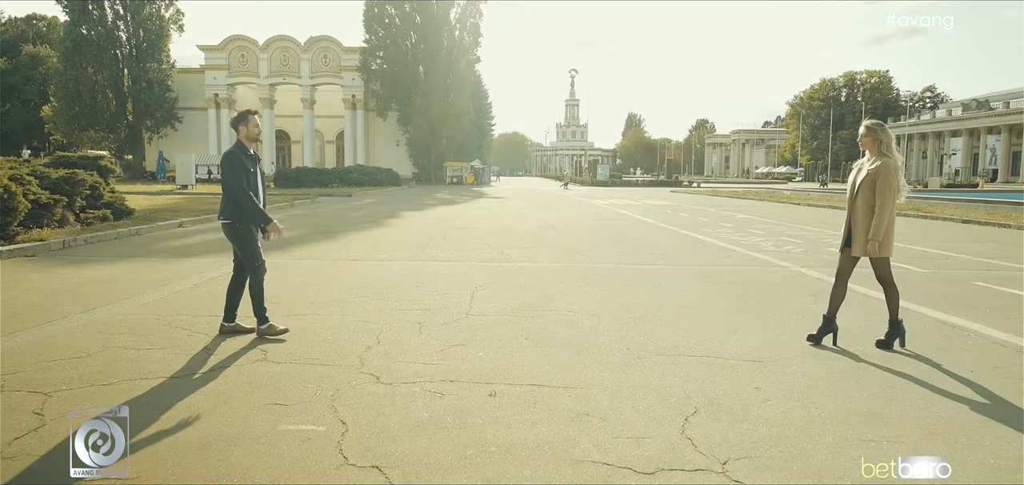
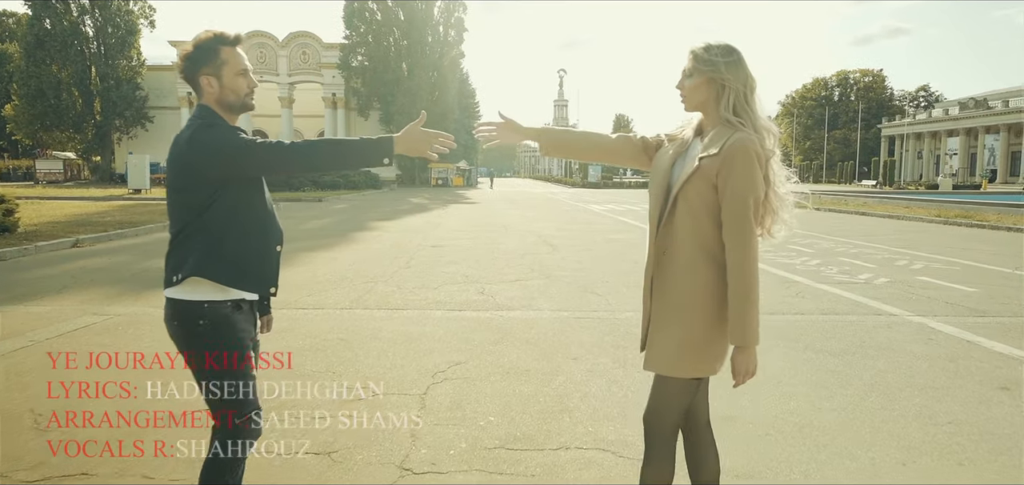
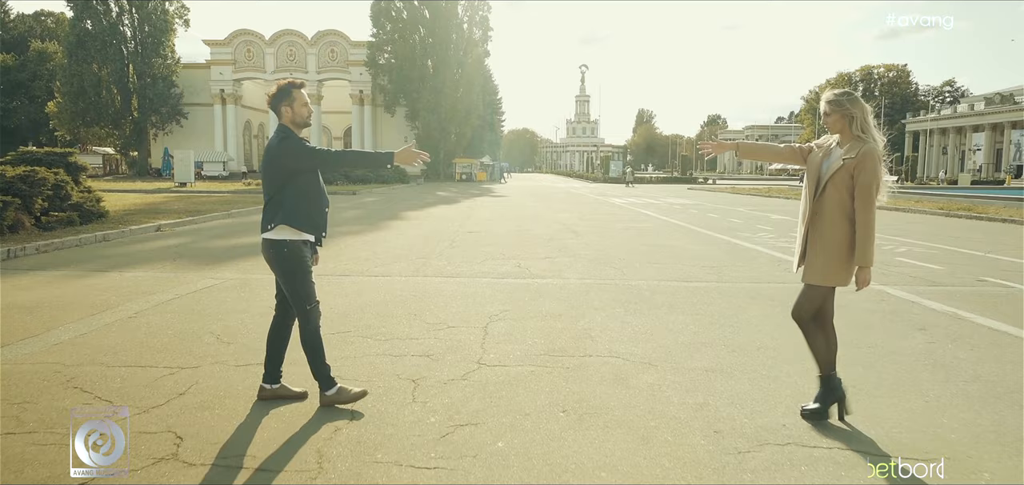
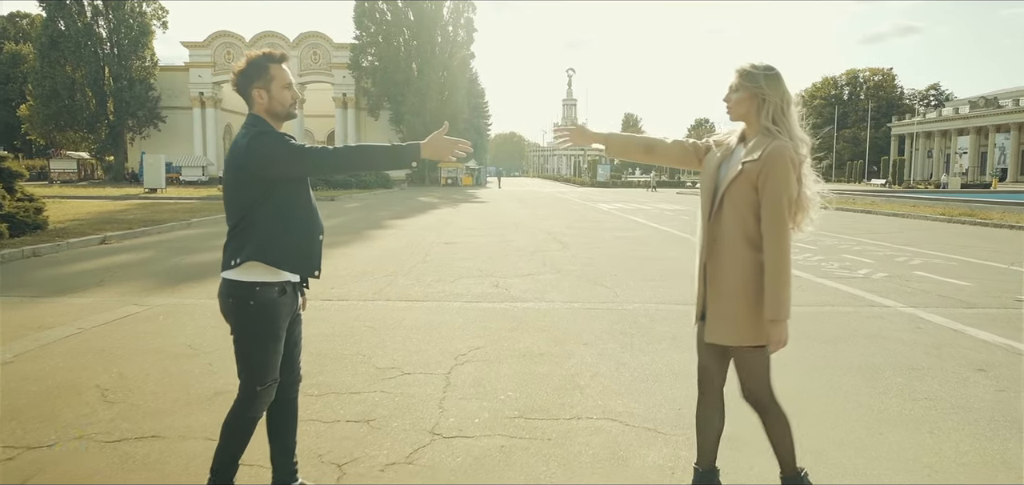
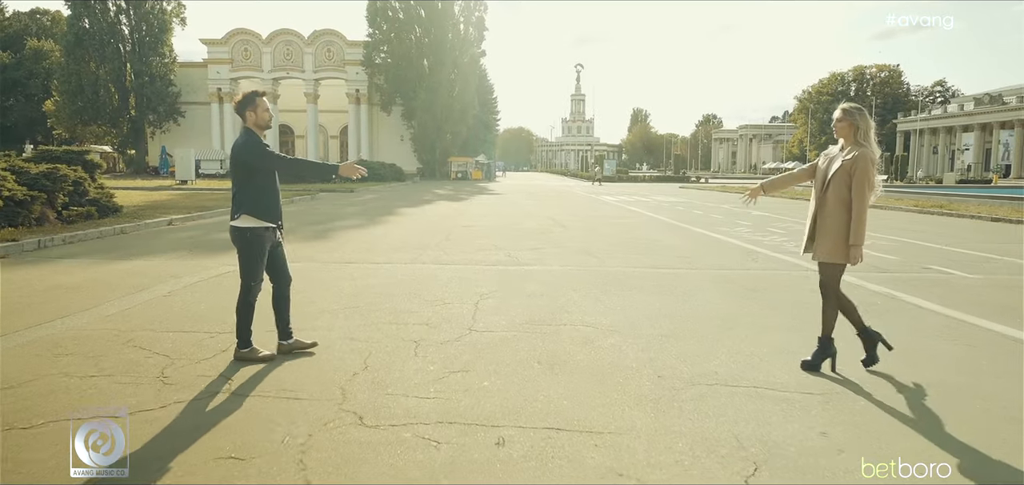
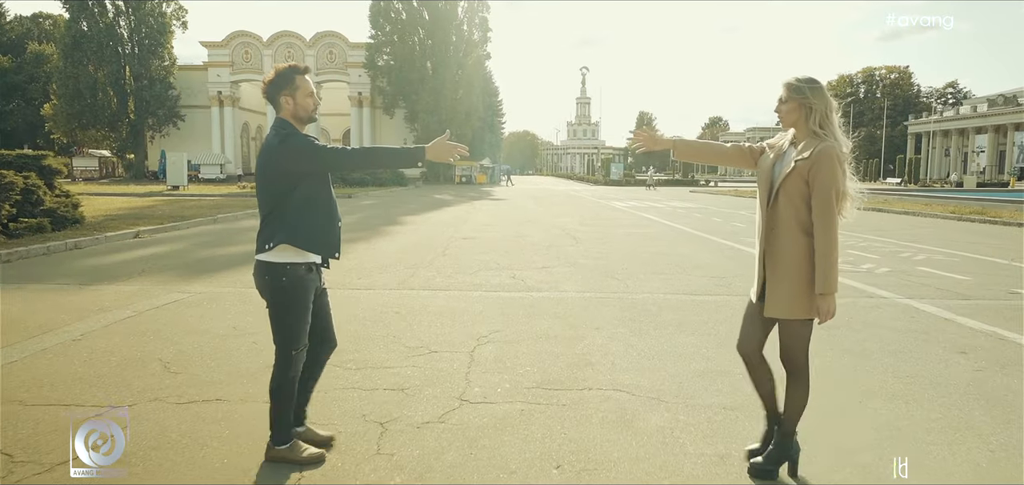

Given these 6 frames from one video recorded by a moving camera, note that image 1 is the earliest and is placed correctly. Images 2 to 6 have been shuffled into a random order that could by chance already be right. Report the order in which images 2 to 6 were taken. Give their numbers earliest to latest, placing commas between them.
5, 3, 6, 4, 2
